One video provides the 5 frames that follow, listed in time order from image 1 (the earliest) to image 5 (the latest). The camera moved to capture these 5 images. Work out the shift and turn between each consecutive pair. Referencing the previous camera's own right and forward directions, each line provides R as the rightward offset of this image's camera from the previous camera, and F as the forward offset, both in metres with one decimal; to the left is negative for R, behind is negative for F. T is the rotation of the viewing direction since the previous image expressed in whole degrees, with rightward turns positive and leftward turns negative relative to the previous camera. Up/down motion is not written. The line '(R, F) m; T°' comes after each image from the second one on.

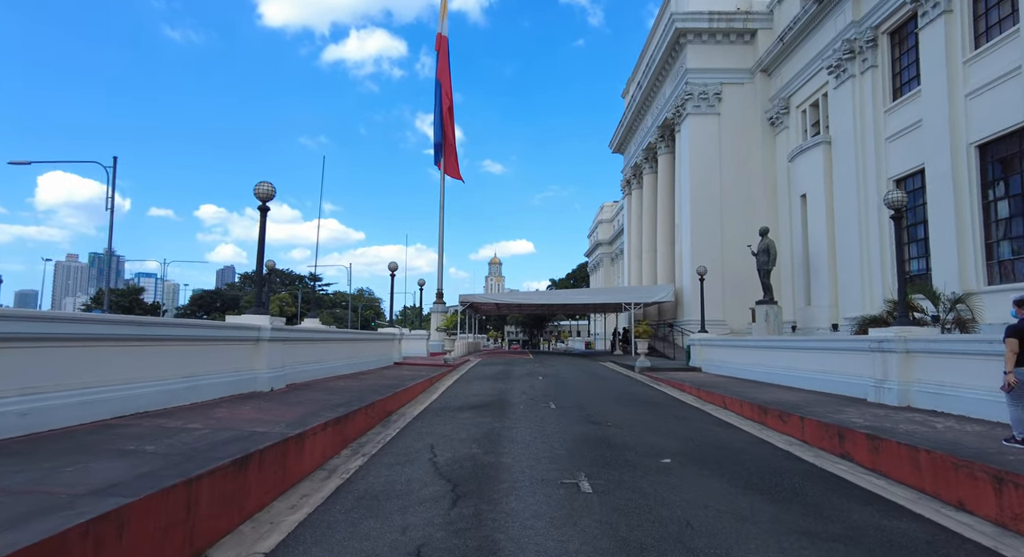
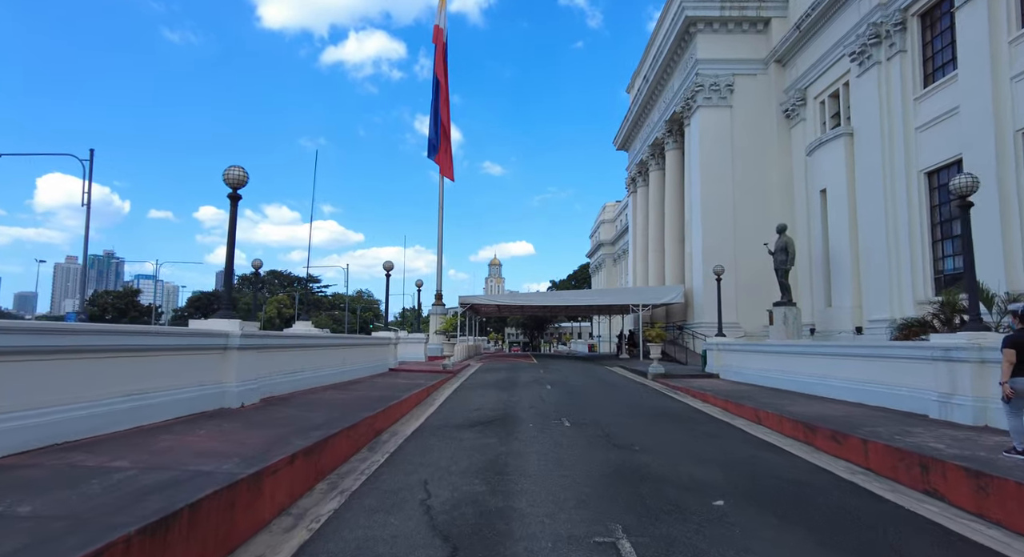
(-0.1, +1.4) m; 0°
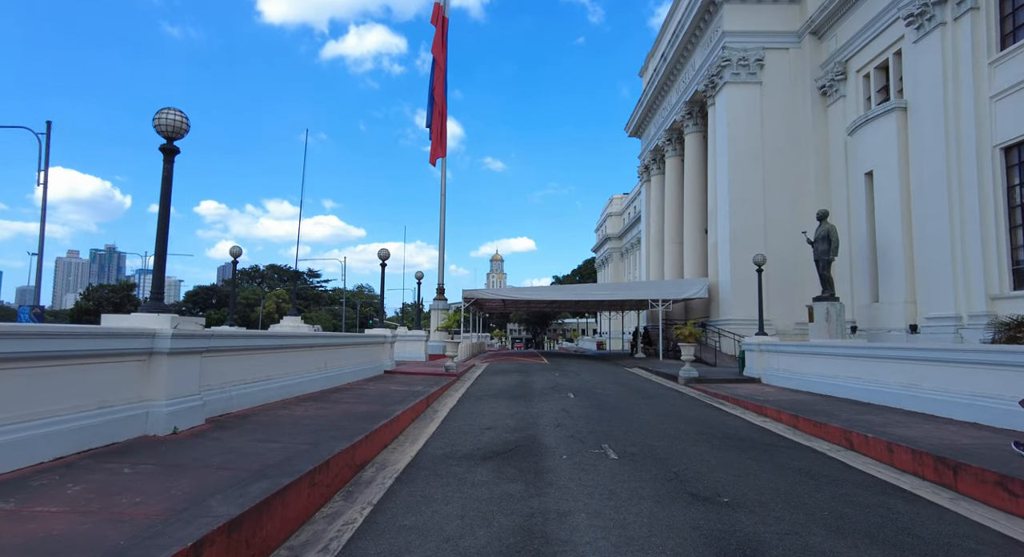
(-0.4, +2.4) m; 0°
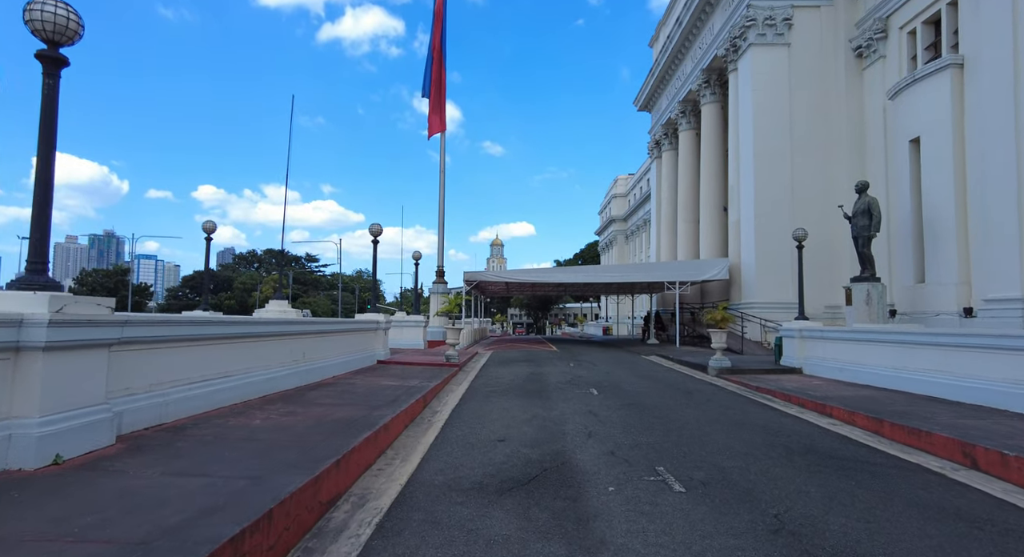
(-0.3, +2.0) m; 0°
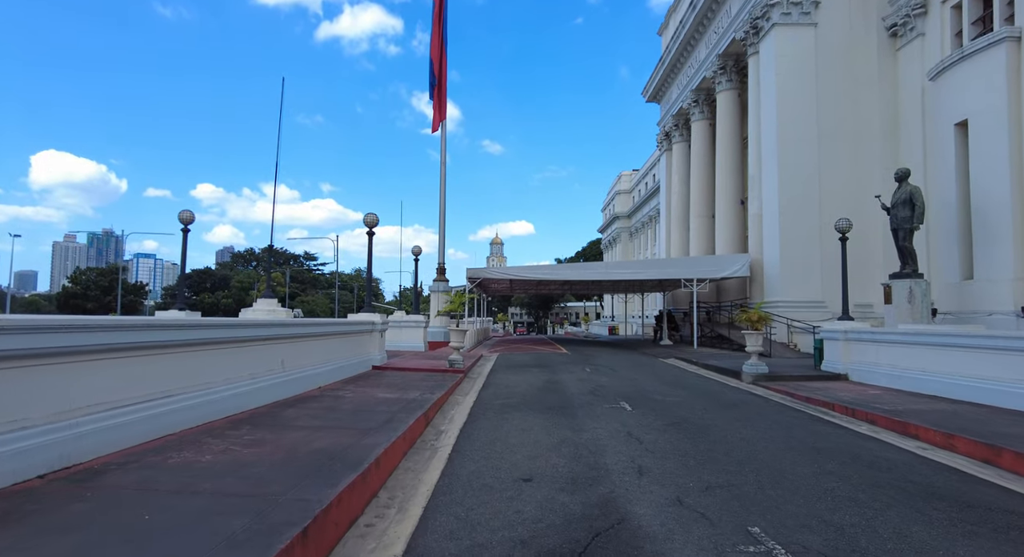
(-0.3, +1.6) m; 0°
